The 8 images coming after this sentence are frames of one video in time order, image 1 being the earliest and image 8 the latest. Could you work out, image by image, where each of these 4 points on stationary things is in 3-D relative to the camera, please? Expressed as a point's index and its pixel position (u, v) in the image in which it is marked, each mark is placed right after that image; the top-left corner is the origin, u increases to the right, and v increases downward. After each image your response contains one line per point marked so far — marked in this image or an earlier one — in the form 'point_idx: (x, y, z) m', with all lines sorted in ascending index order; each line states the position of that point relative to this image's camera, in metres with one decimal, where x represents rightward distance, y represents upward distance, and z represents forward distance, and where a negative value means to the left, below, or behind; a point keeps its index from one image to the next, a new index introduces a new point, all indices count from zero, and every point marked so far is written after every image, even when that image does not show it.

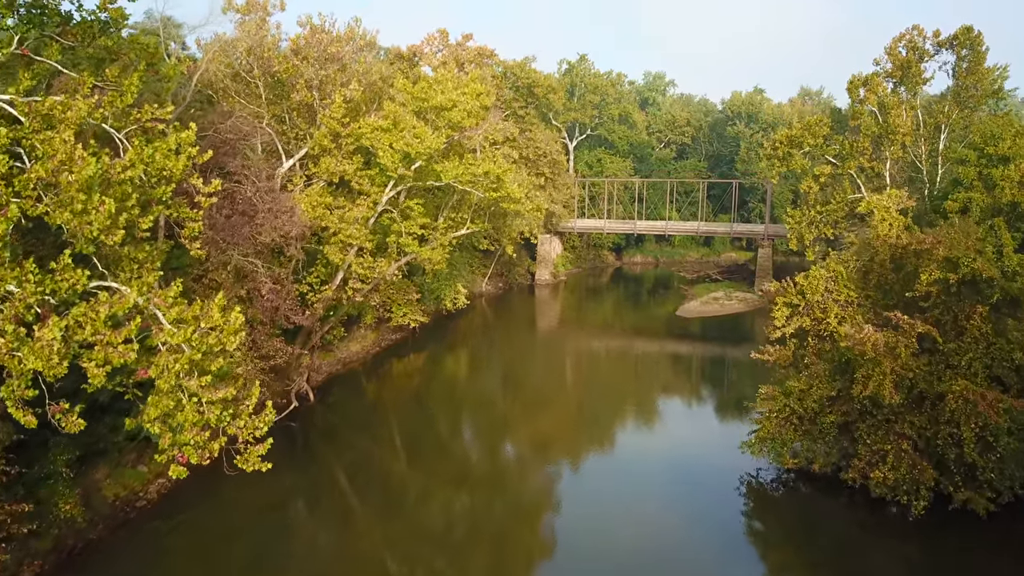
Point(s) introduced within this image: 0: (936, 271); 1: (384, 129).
0: (+8.2, +0.3, +13.6) m
1: (-3.5, +4.3, +19.2) m
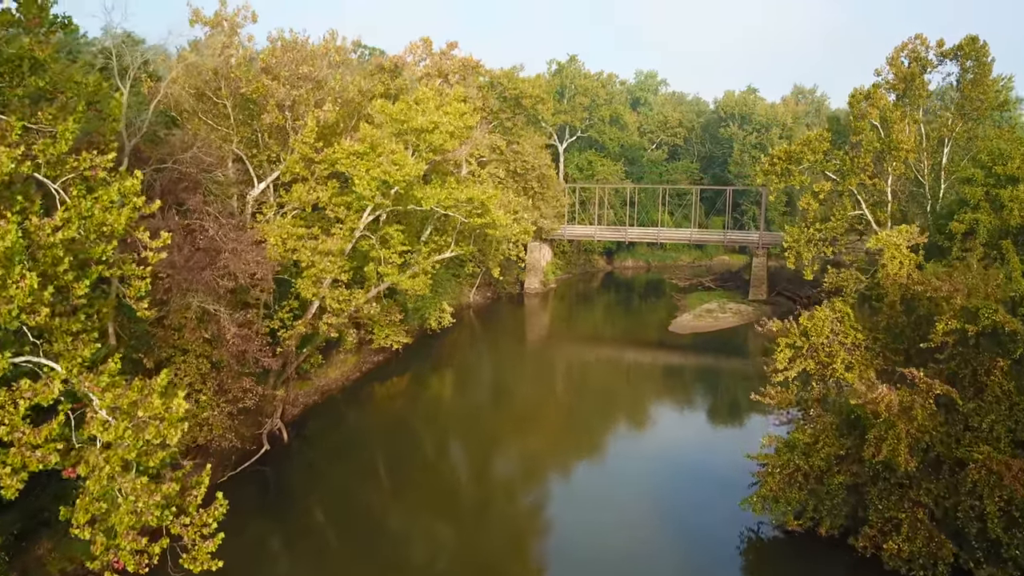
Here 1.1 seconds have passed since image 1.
0: (+7.9, -0.6, +12.5) m
1: (-3.9, +3.4, +18.0) m
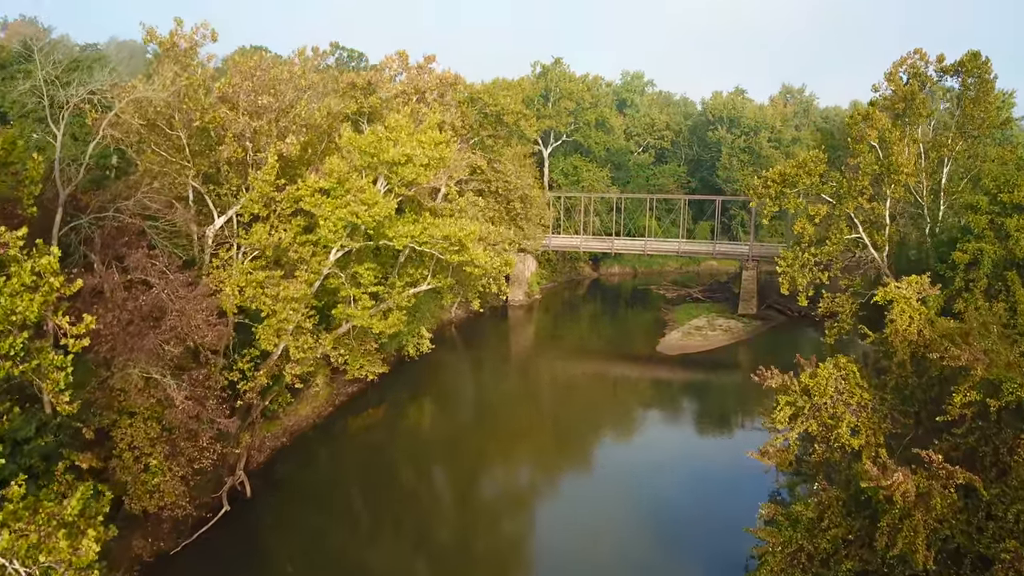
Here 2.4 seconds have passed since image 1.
0: (+7.5, -1.7, +11.4) m
1: (-4.4, +2.3, +16.6) m
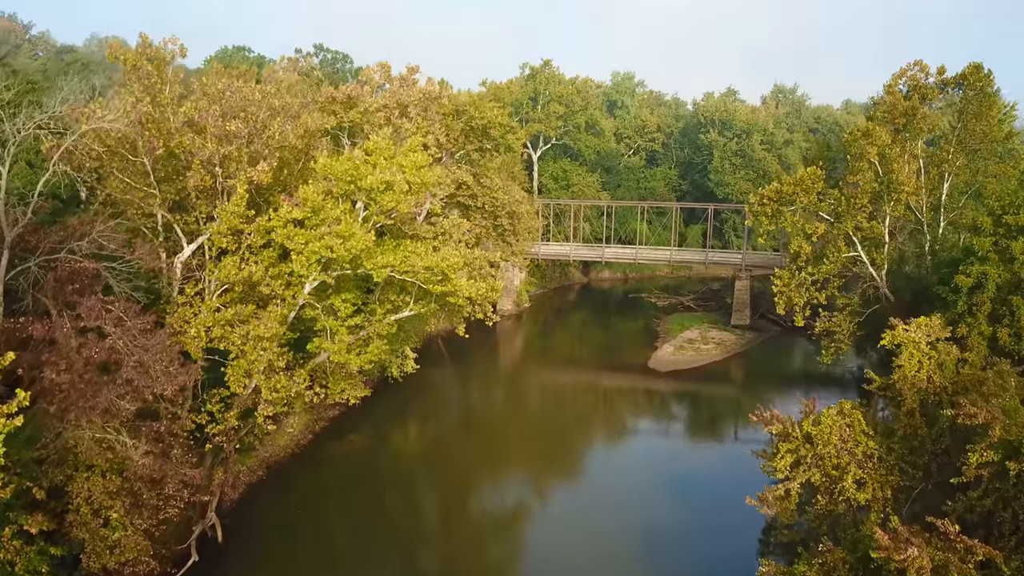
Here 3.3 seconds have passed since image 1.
0: (+7.2, -2.5, +10.6) m
1: (-4.7, +1.5, +15.6) m
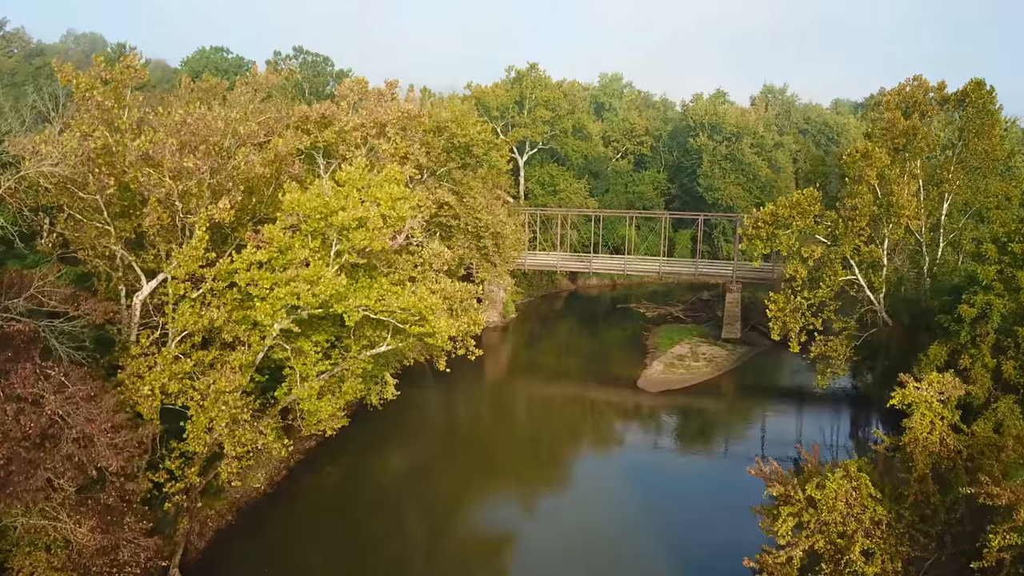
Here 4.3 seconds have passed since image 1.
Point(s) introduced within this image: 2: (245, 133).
0: (+7.0, -3.5, +9.7) m
1: (-5.1, +0.5, +14.5) m
2: (-6.8, +3.9, +17.9) m
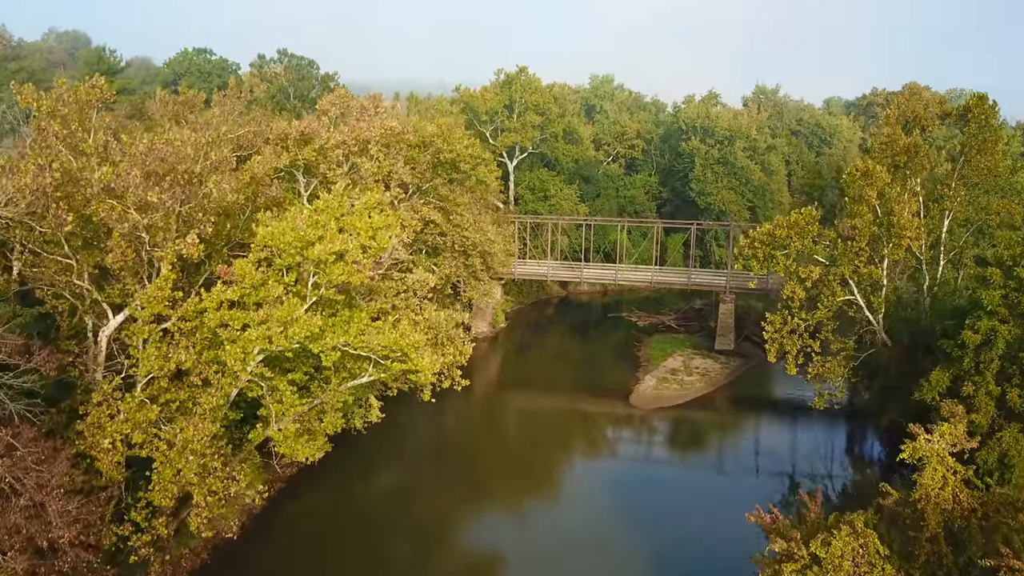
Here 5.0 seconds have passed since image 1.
0: (+6.8, -4.3, +9.0) m
1: (-5.4, -0.3, +13.6) m
2: (-7.1, +3.2, +17.0) m
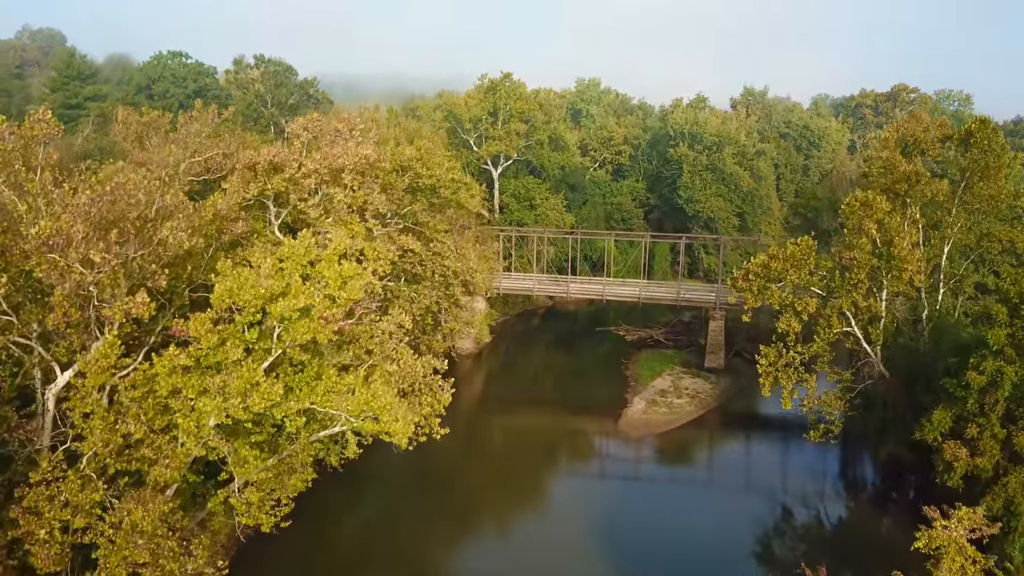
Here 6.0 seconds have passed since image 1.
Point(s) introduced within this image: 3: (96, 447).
0: (+6.5, -5.4, +8.1) m
1: (-5.7, -1.4, +12.4) m
2: (-7.5, +2.1, +15.7) m
3: (-7.1, -2.7, +11.9) m
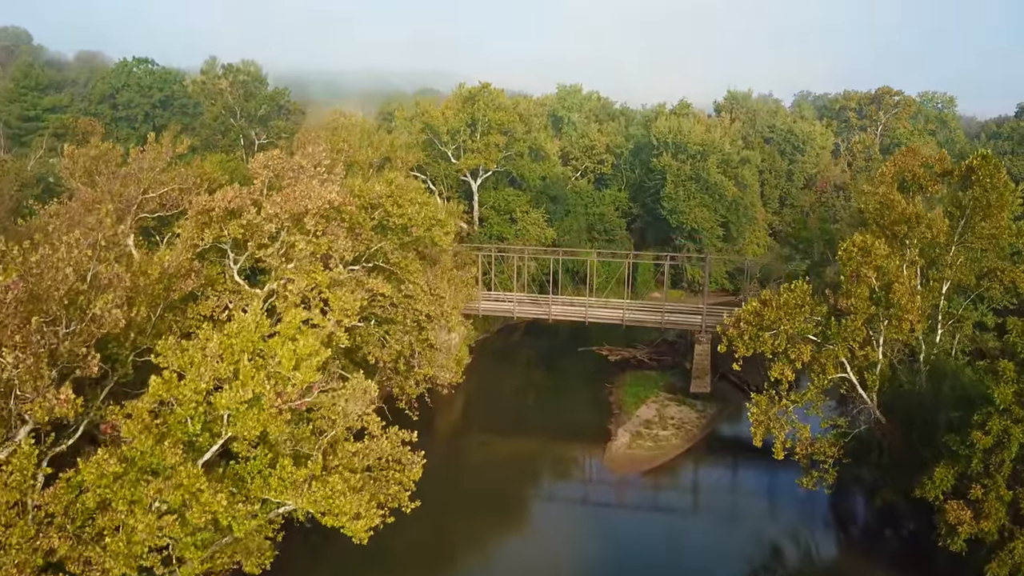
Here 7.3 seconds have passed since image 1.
0: (+6.2, -6.8, +7.0) m
1: (-6.2, -2.9, +11.0) m
2: (-8.1, +0.6, +14.2) m
3: (-7.5, -4.3, +10.5) m
